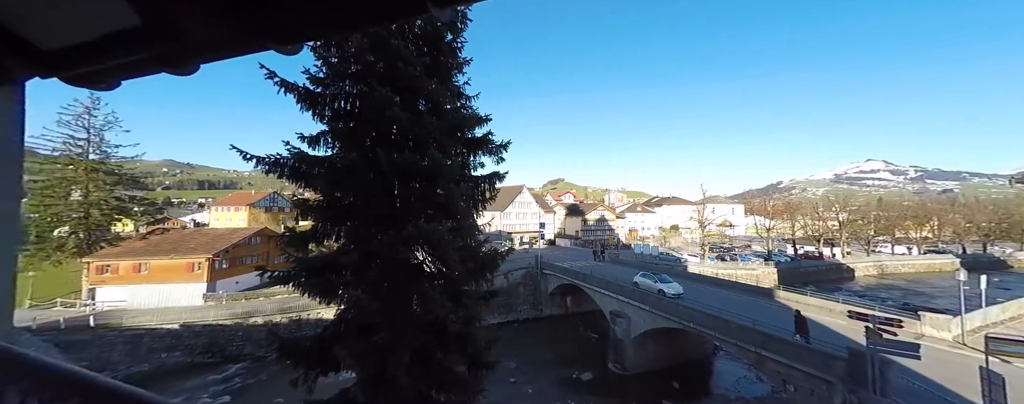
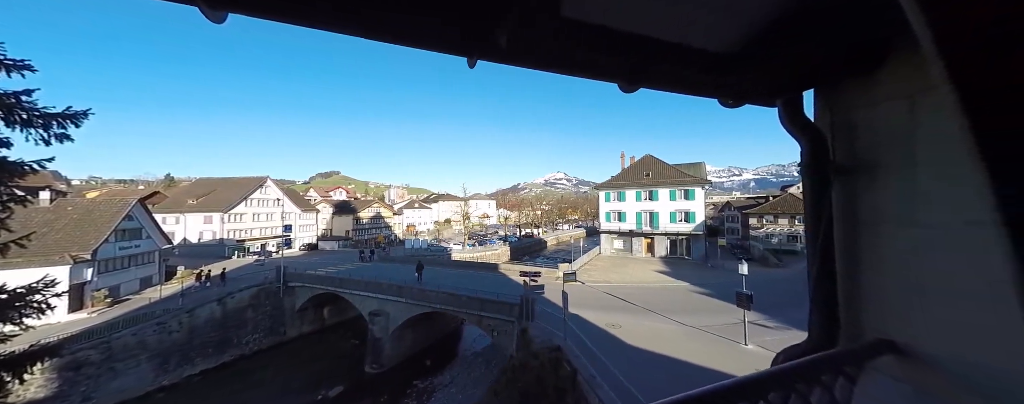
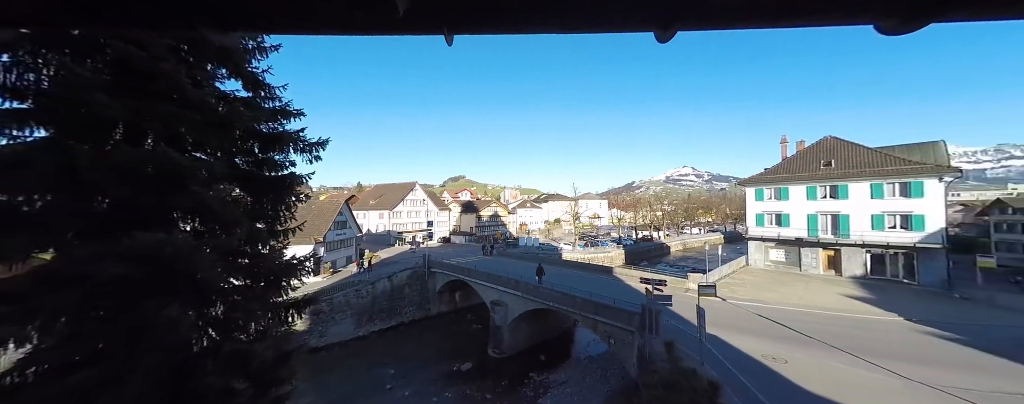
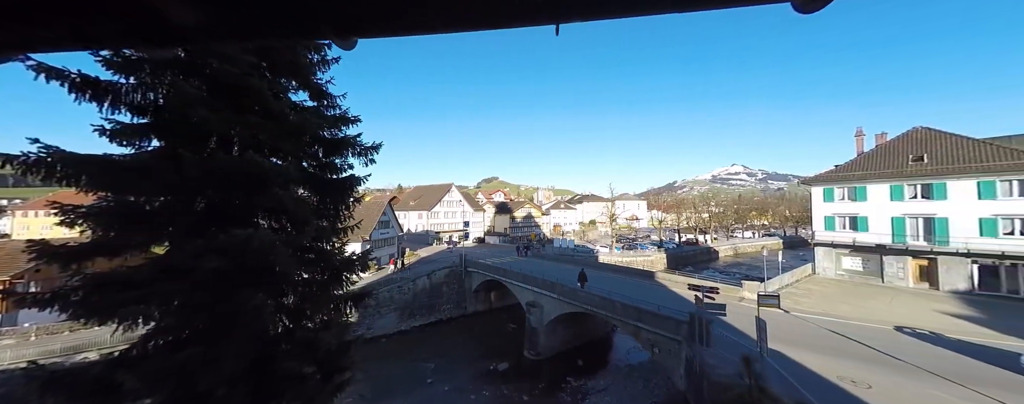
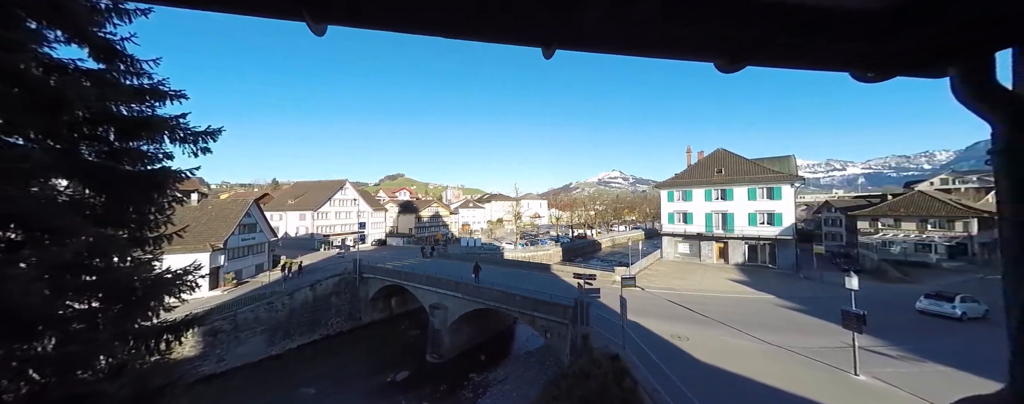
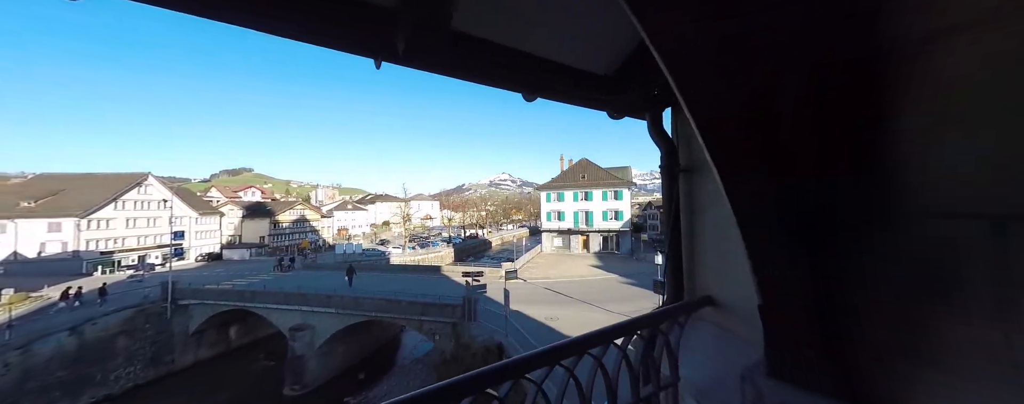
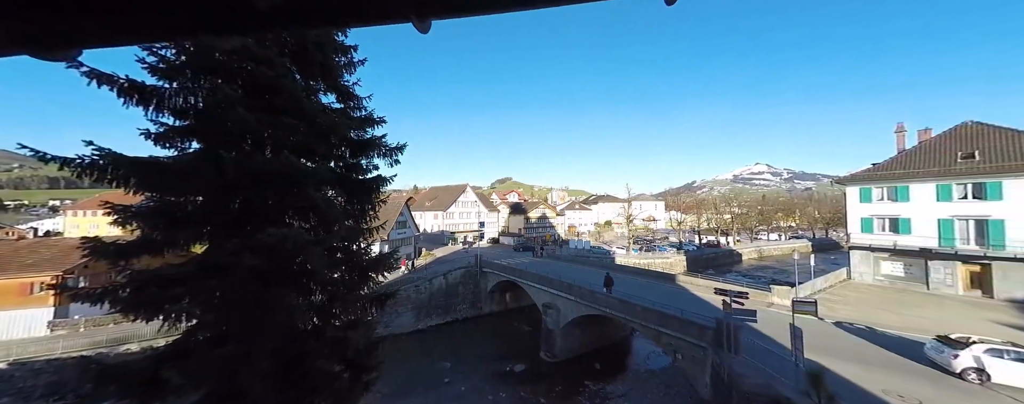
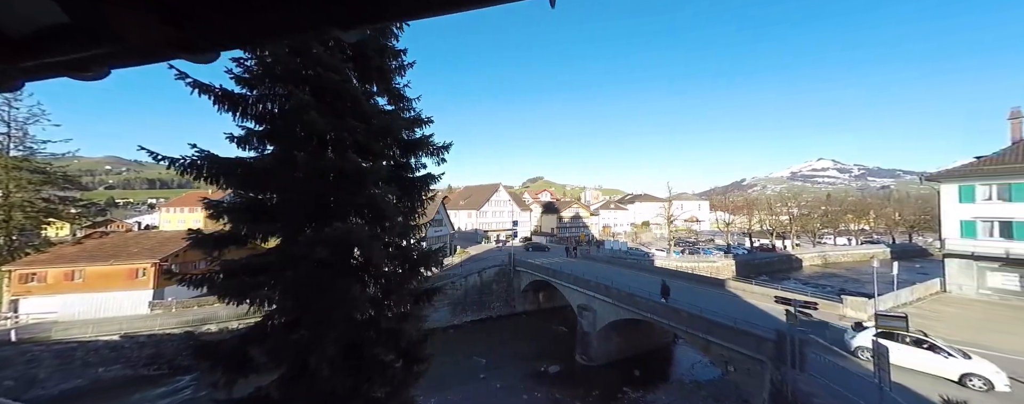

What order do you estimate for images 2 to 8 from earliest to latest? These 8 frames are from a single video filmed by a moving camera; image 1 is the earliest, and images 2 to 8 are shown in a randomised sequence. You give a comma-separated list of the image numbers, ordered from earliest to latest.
8, 7, 4, 3, 5, 2, 6
